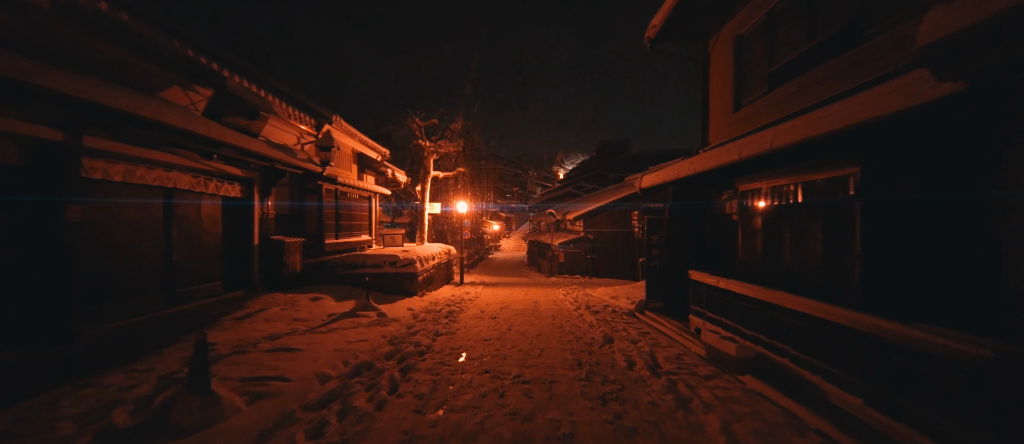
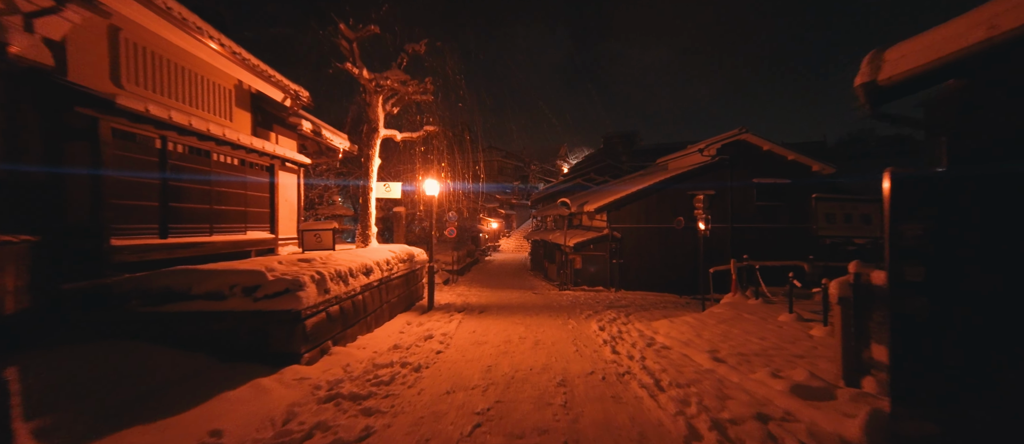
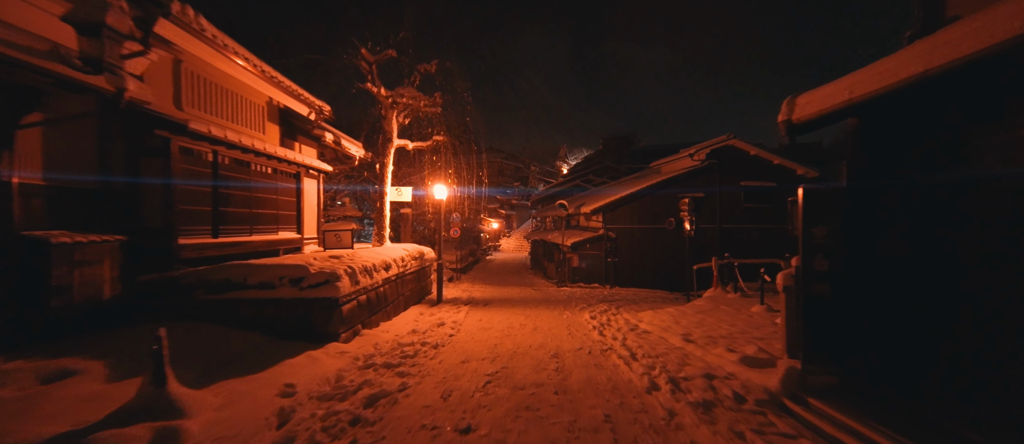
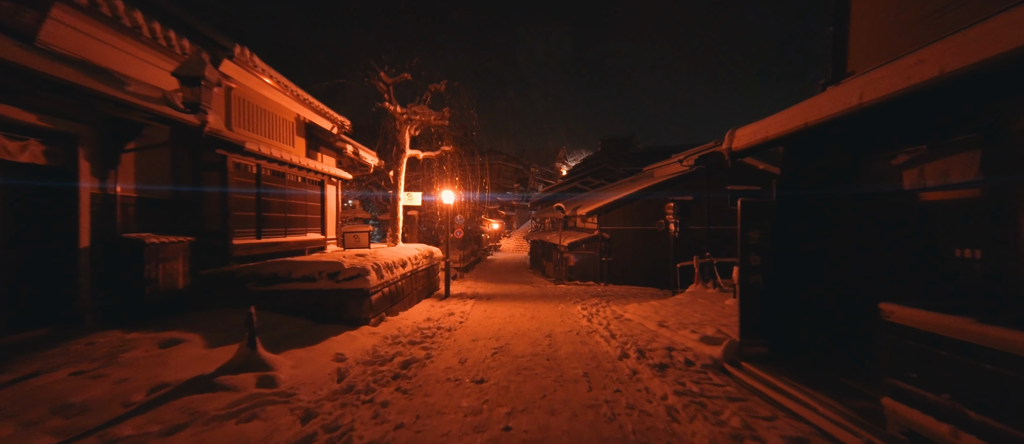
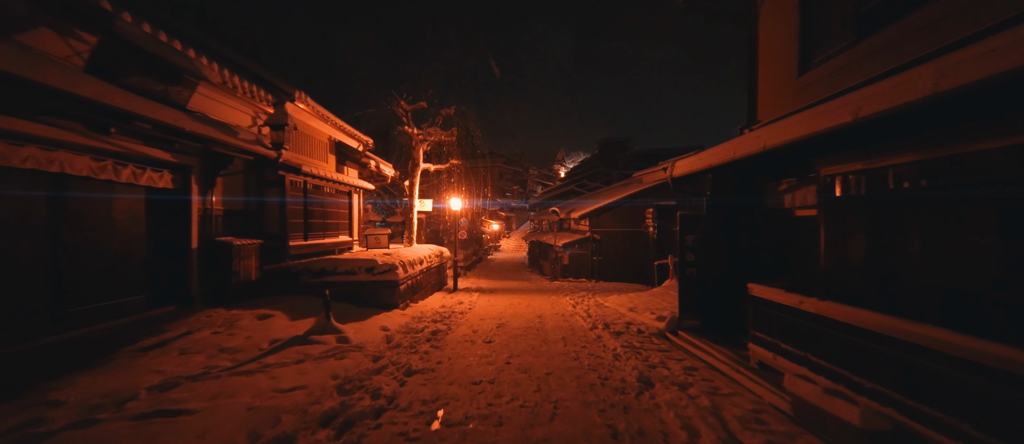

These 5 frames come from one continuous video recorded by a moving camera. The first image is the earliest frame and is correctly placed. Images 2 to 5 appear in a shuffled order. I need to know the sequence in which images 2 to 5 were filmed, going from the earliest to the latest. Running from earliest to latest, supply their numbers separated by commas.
5, 4, 3, 2
